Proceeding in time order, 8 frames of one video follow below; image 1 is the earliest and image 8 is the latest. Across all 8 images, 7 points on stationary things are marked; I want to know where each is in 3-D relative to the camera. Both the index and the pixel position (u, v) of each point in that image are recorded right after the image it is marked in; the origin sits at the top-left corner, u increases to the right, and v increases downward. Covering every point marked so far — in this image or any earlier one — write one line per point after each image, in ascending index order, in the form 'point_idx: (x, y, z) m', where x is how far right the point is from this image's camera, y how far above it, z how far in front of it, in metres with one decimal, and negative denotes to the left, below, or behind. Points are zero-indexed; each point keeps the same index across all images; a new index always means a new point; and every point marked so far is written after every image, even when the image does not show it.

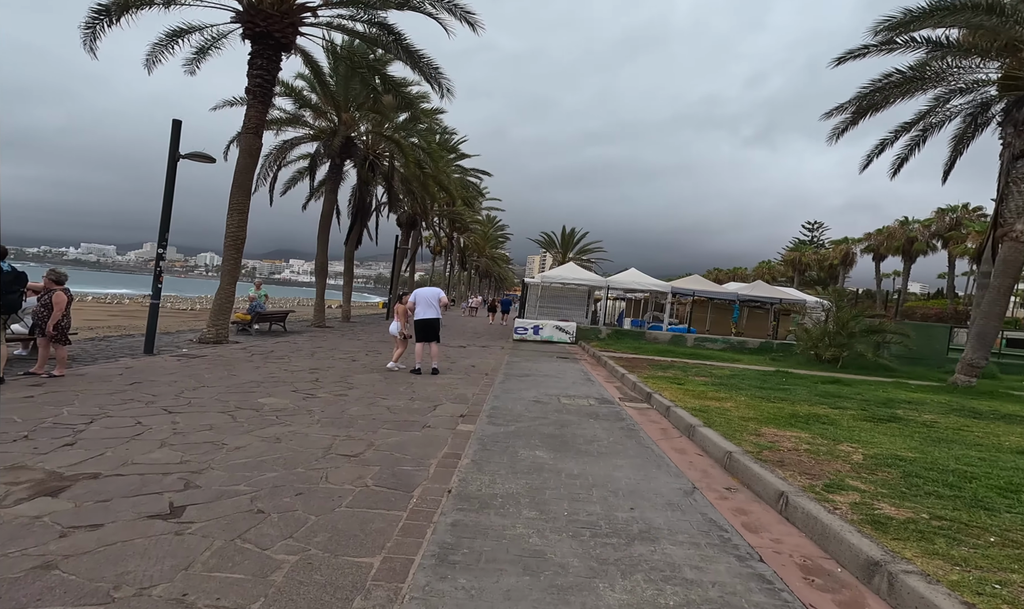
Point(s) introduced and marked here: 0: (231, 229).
0: (-6.6, +1.8, +13.4) m
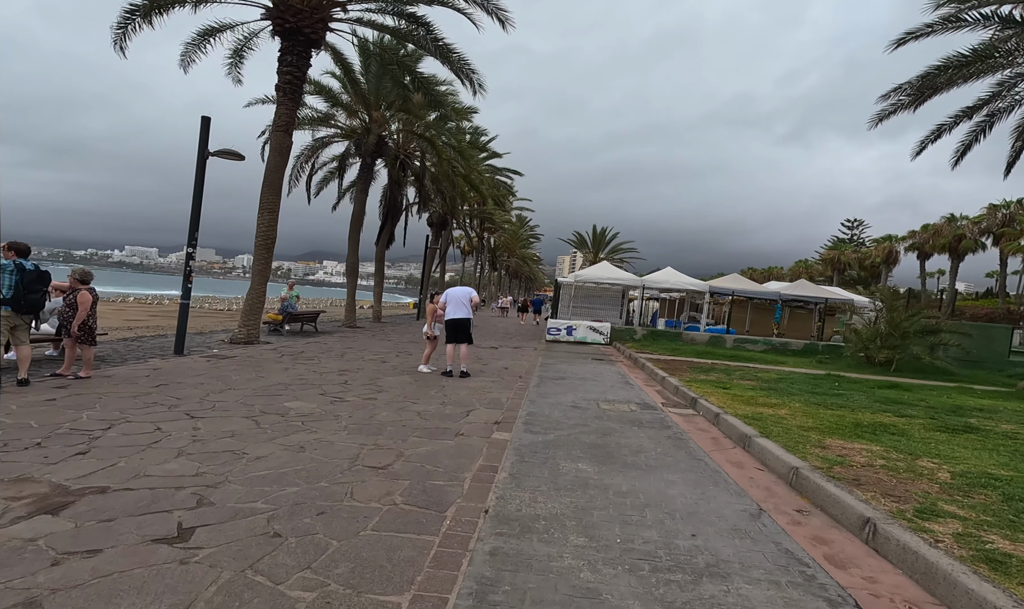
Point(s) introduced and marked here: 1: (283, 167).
0: (-5.8, +1.8, +13.3) m
1: (-5.3, +3.2, +13.4) m
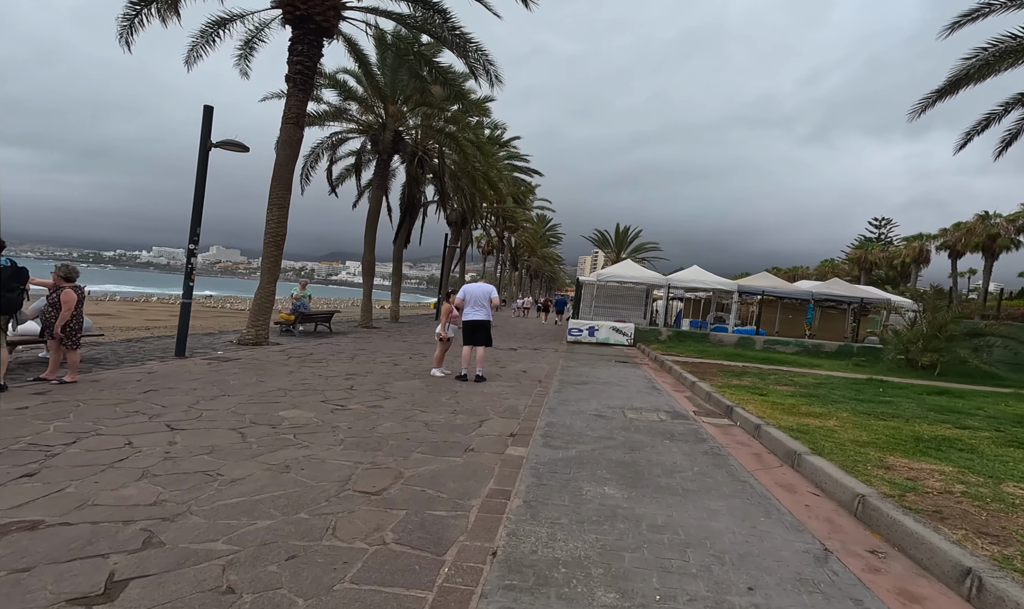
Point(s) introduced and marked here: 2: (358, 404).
0: (-5.4, +1.8, +12.8) m
1: (-4.9, +3.2, +12.9) m
2: (-1.9, -1.2, +6.9) m
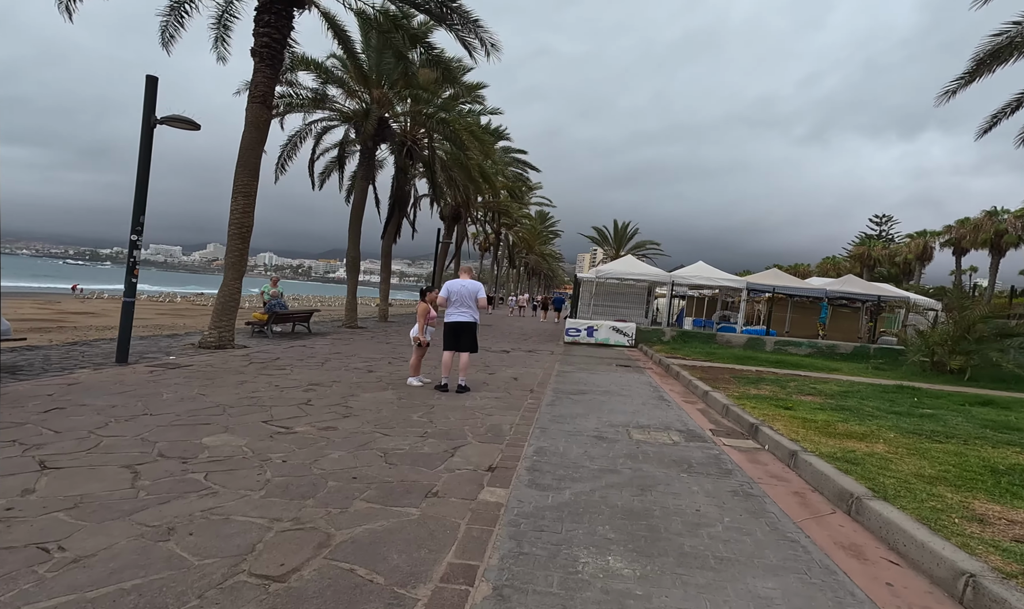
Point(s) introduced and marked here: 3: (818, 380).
0: (-5.6, +1.8, +11.6) m
1: (-5.1, +3.3, +11.7) m
2: (-2.0, -1.2, +5.7) m
3: (+6.1, -1.5, +11.4) m
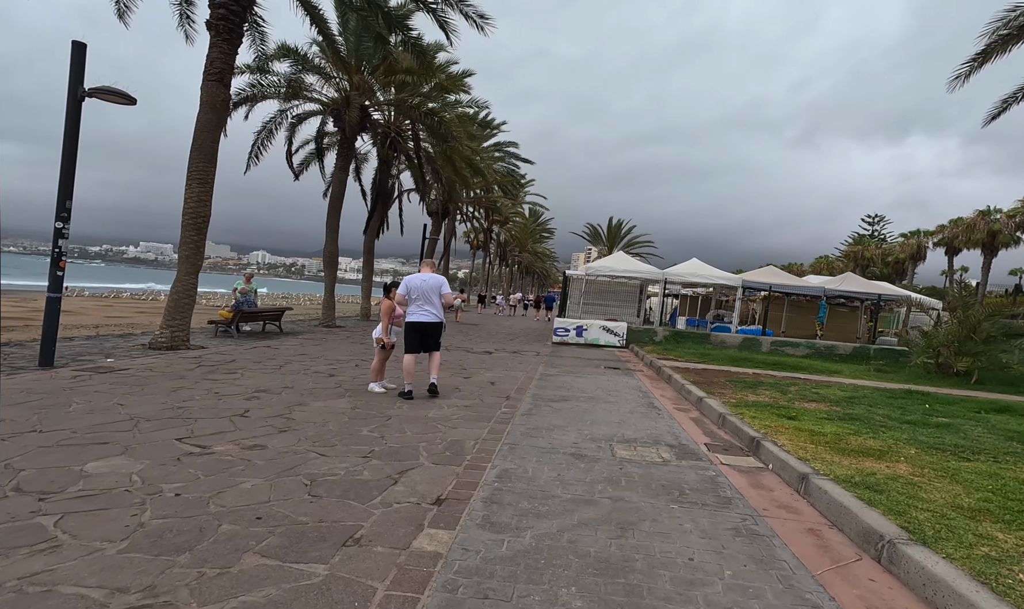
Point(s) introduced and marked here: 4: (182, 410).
0: (-5.9, +1.9, +10.6) m
1: (-5.5, +3.3, +10.7) m
2: (-2.4, -1.2, +4.8) m
3: (+5.7, -1.5, +10.6) m
4: (-3.4, -1.1, +5.9) m
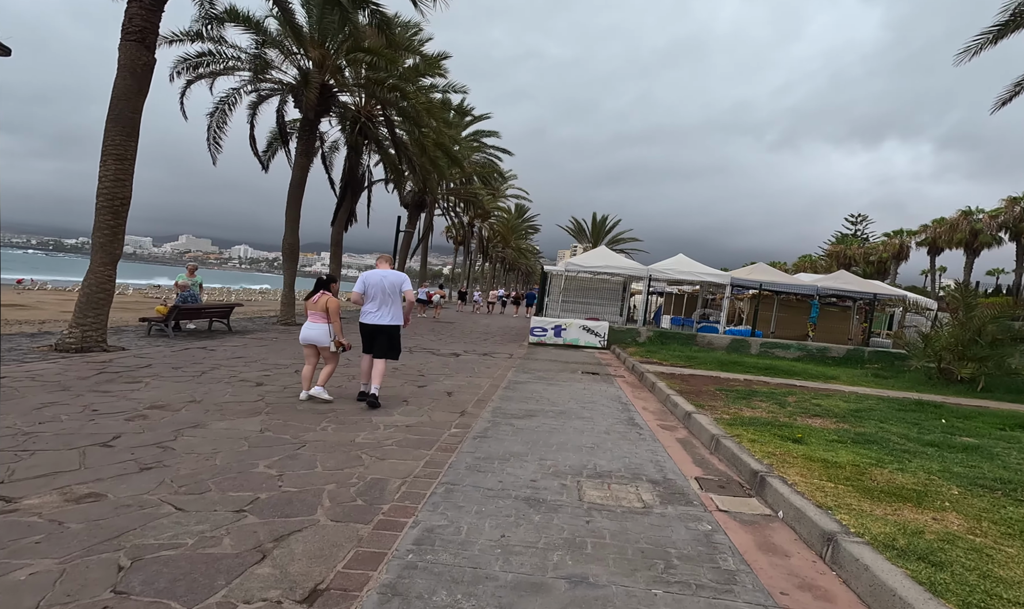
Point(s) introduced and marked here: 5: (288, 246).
0: (-6.5, +1.9, +9.2) m
1: (-6.1, +3.4, +9.3) m
2: (-2.8, -1.2, +3.5) m
3: (+5.1, -1.5, +9.5) m
4: (-3.8, -1.0, +4.6) m
5: (-6.8, +1.8, +17.6) m
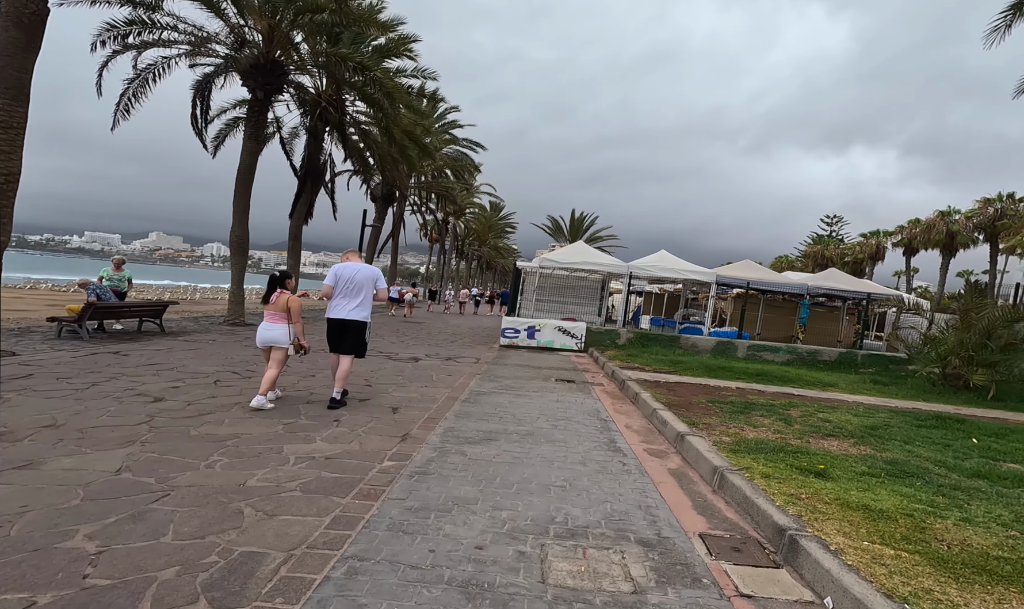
0: (-7.0, +2.0, +7.7) m
1: (-6.6, +3.4, +7.8) m
2: (-3.1, -1.1, +2.1) m
3: (+4.6, -1.5, +8.4) m
4: (-4.2, -1.0, +3.1) m
5: (-7.6, +1.8, +16.0) m
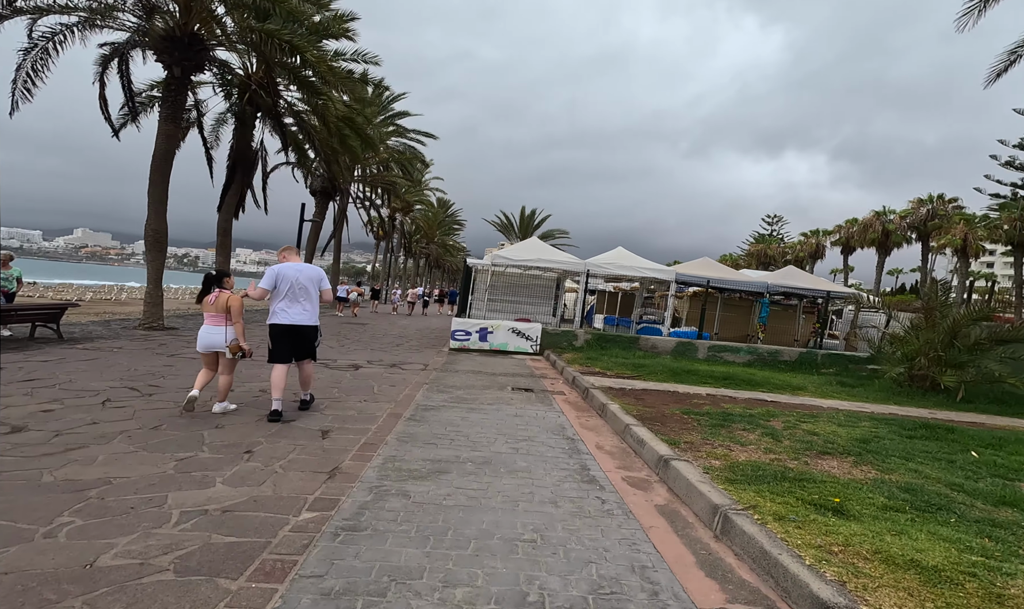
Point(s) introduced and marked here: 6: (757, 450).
0: (-7.5, +1.9, +6.1) m
1: (-7.1, +3.4, +6.2) m
2: (-3.2, -1.2, +0.9) m
3: (+3.9, -1.5, +7.8) m
4: (-4.3, -1.1, +1.8) m
5: (-8.9, +1.8, +14.3) m
6: (+2.4, -1.4, +5.6) m
